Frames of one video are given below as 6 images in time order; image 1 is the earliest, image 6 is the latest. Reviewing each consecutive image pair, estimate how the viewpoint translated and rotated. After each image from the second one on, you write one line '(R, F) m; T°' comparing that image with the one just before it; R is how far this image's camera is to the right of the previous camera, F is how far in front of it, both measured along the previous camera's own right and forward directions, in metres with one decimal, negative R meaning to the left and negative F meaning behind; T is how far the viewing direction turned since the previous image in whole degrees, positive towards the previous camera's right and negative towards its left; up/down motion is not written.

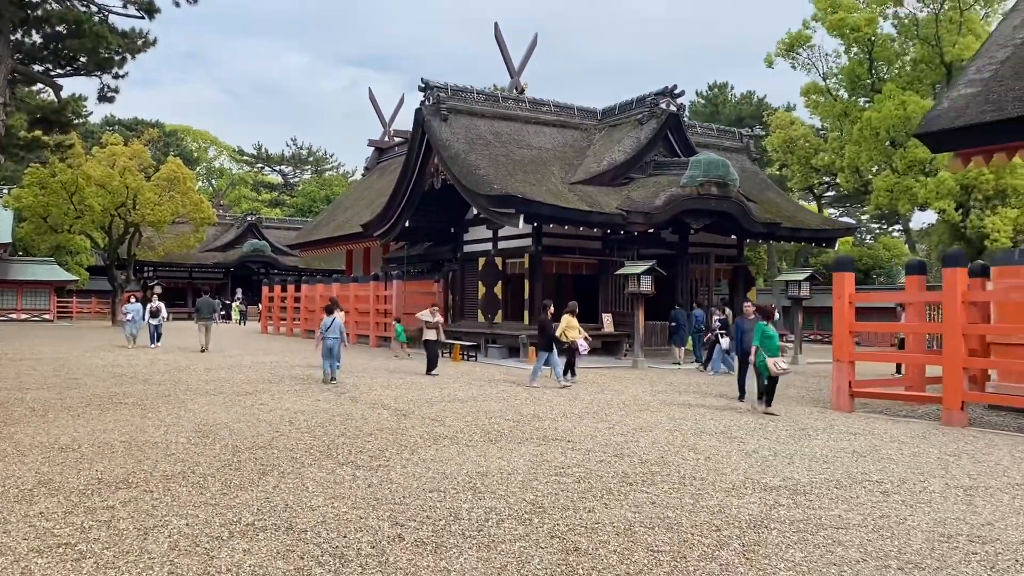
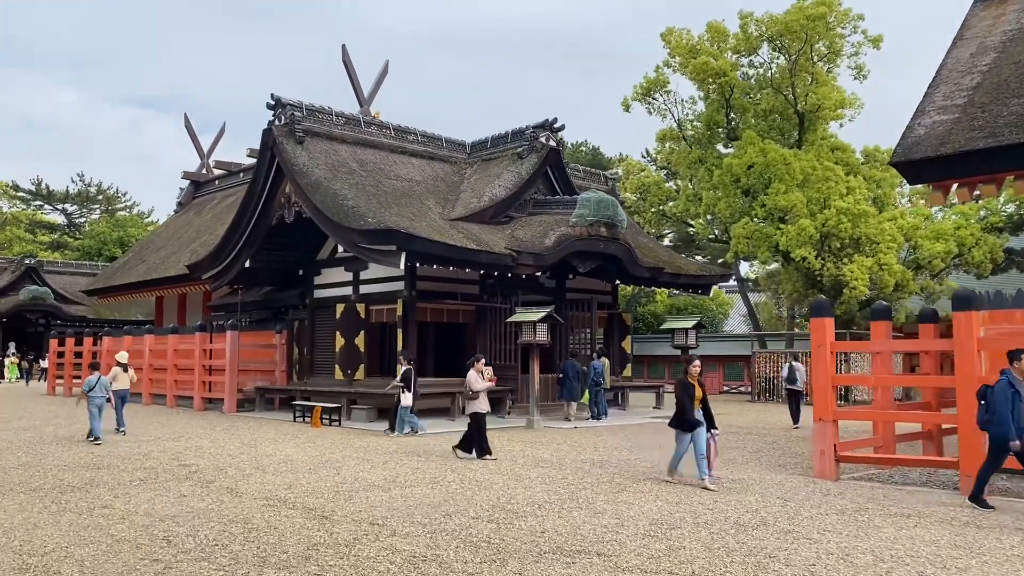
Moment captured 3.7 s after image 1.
(-1.1, +2.1) m; +13°
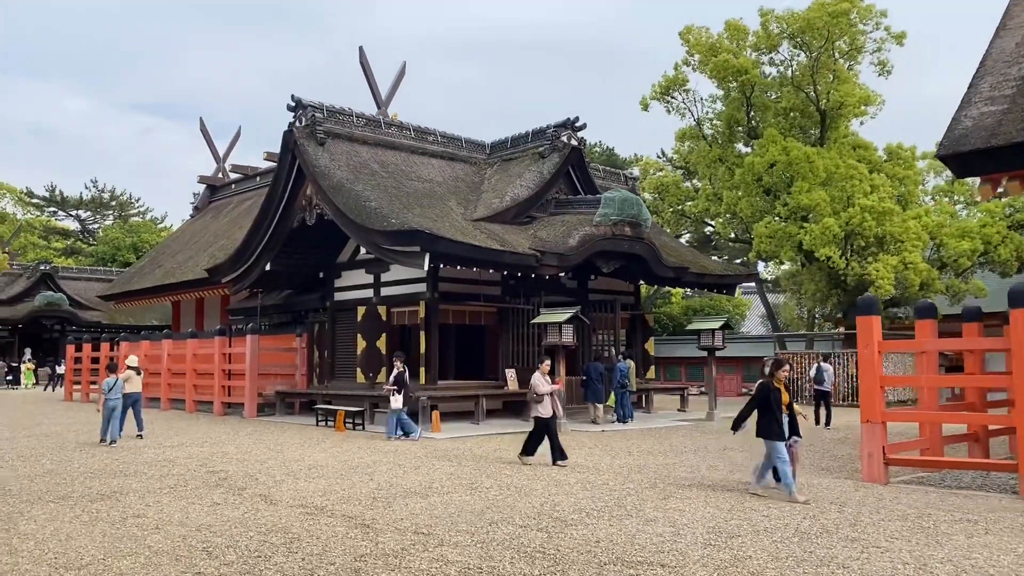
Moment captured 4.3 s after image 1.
(-0.2, +0.2) m; -1°
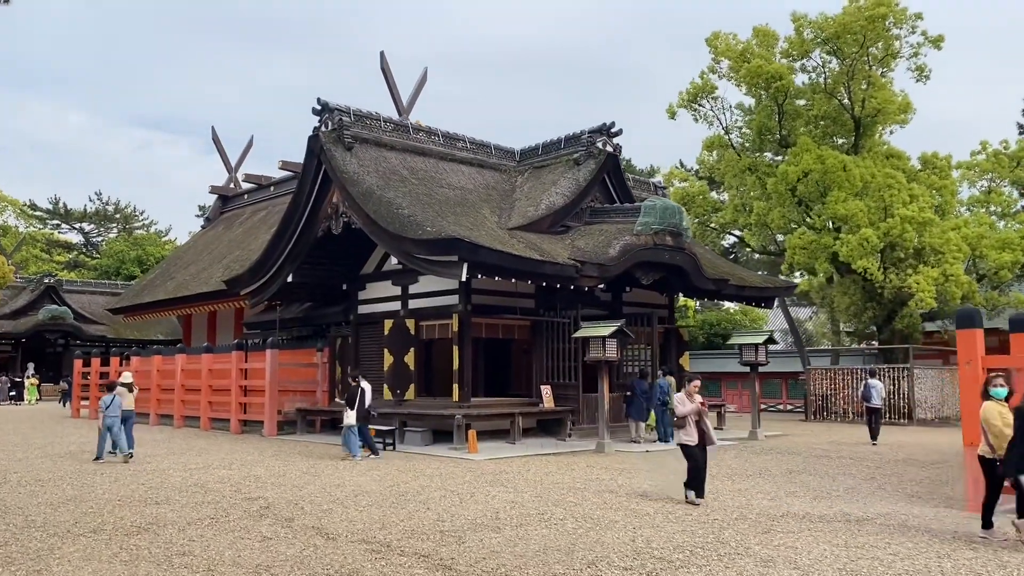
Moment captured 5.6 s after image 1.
(-0.6, +0.7) m; 0°
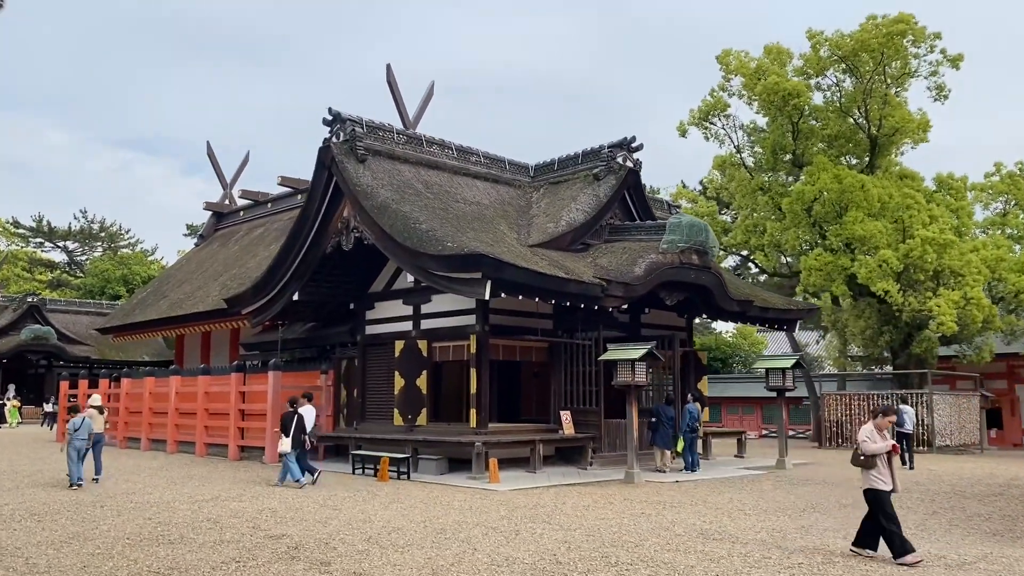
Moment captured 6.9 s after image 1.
(-0.5, +0.7) m; +1°
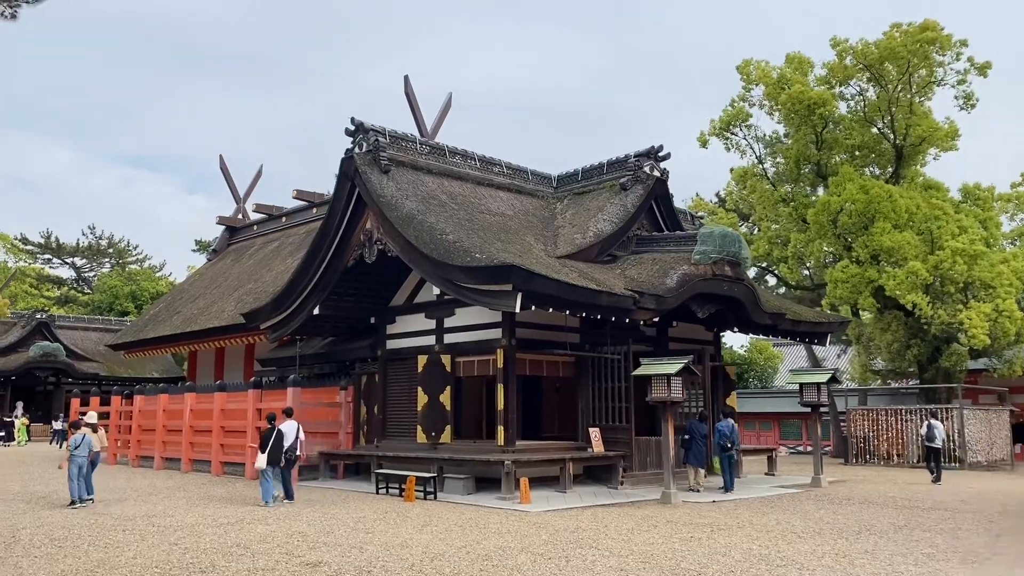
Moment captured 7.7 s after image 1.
(-0.3, +0.4) m; 0°
